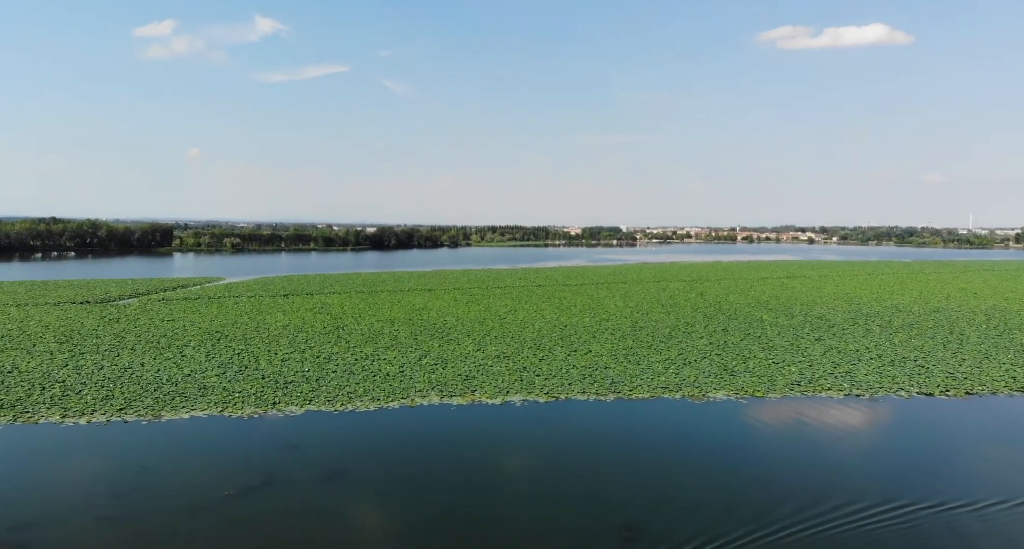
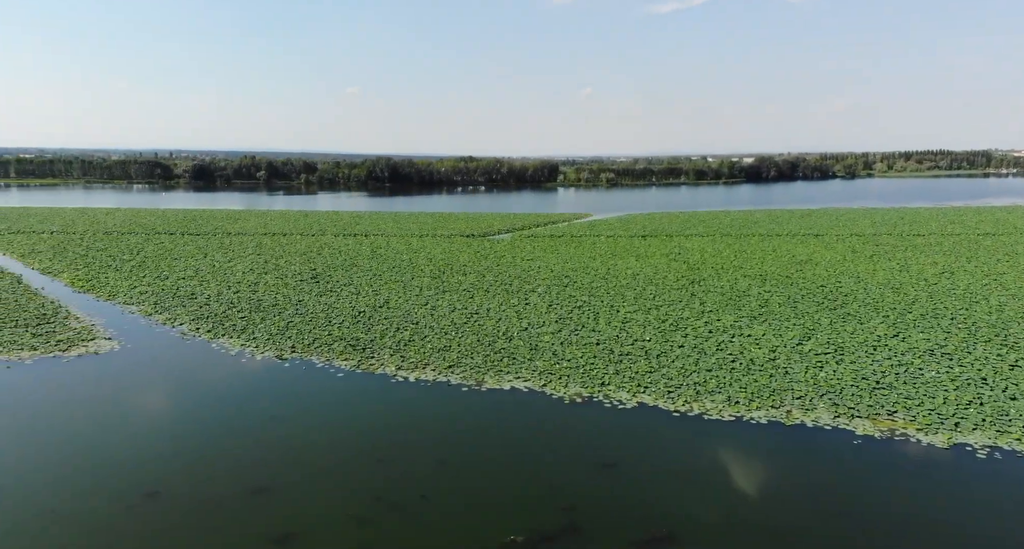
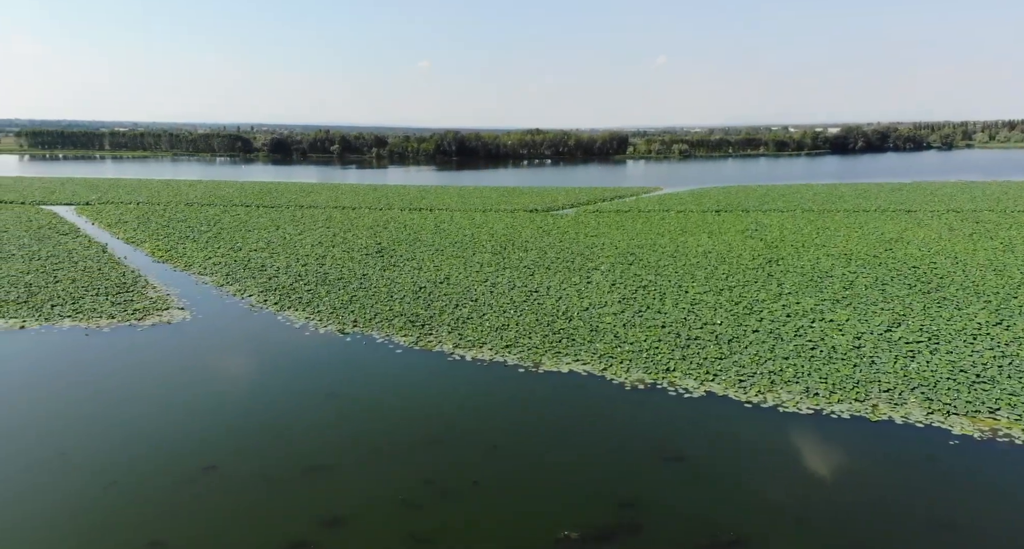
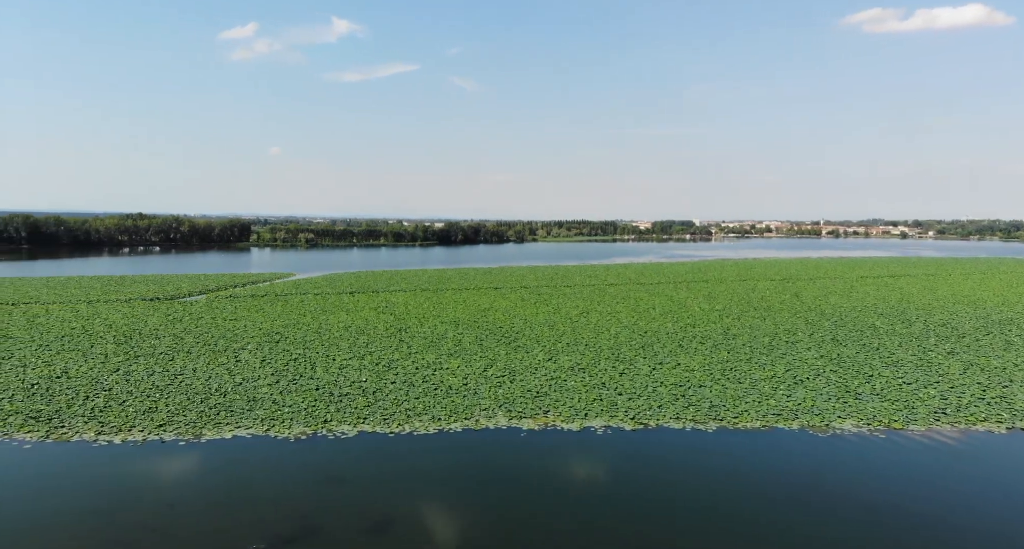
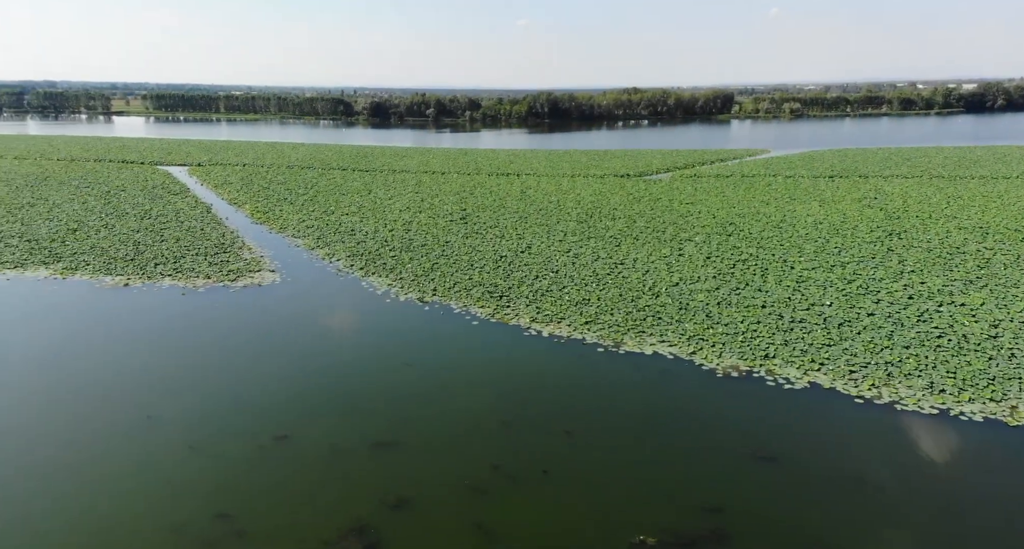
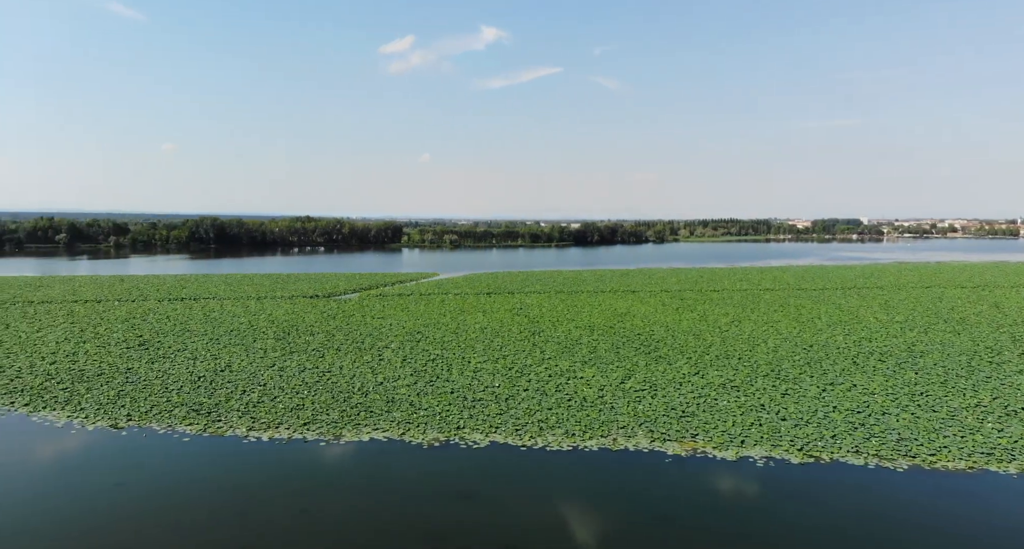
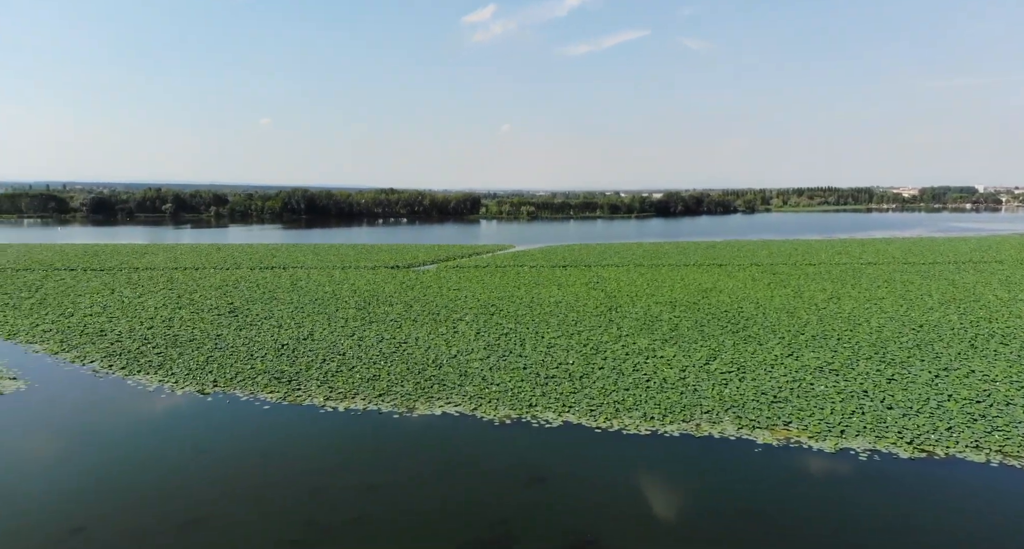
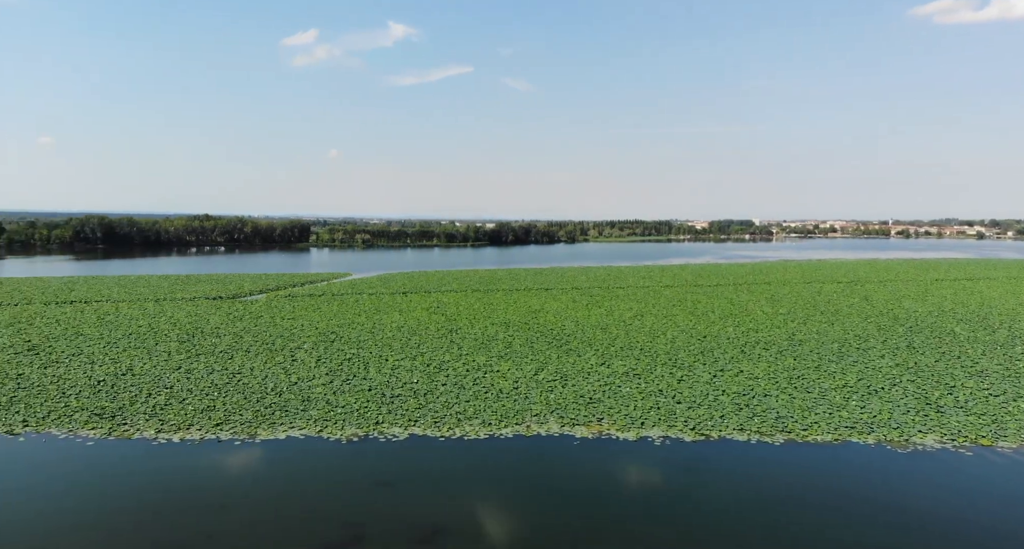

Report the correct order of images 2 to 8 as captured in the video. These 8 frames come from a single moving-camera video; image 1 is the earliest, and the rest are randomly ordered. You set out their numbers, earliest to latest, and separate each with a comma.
4, 8, 6, 7, 2, 3, 5
